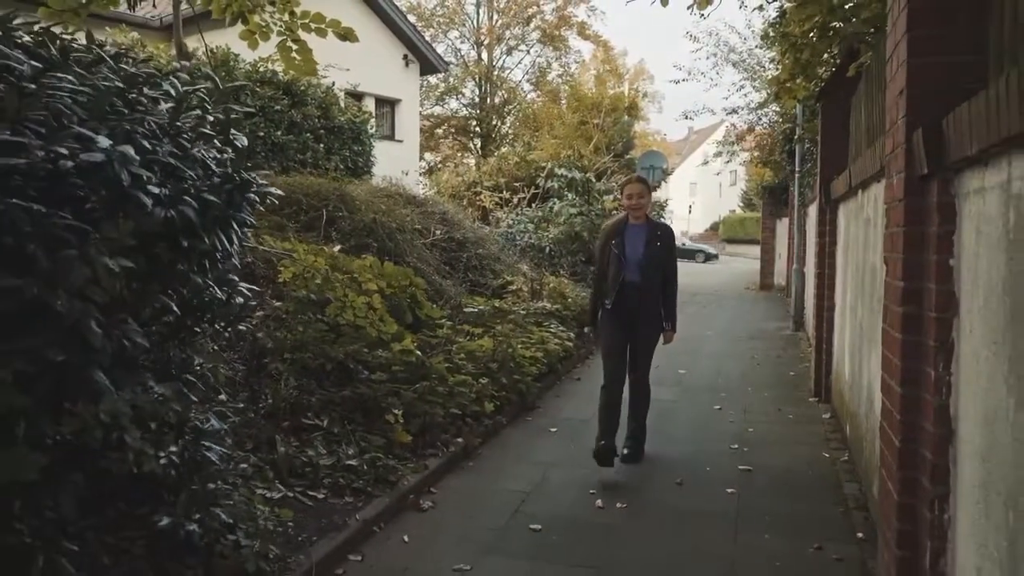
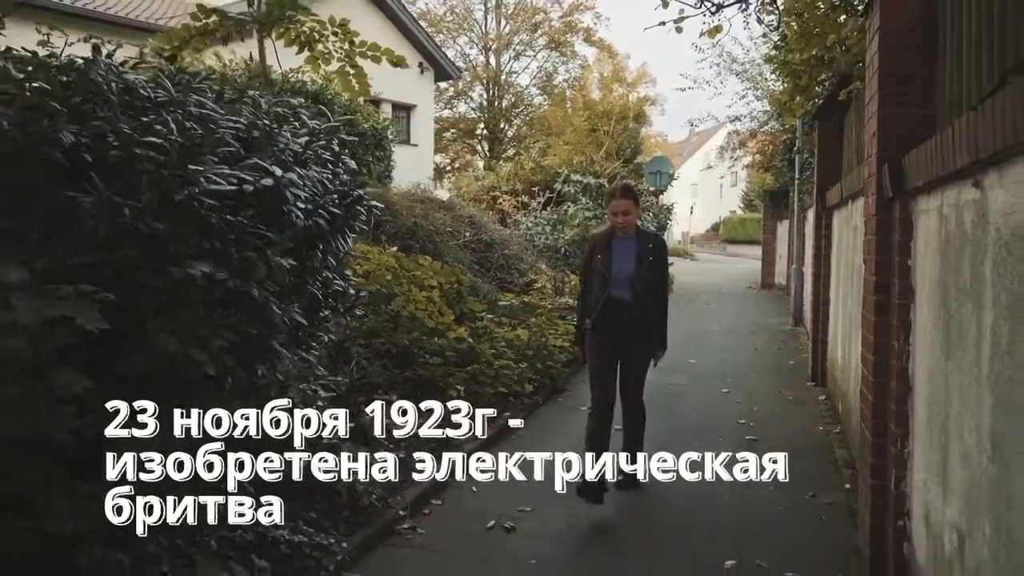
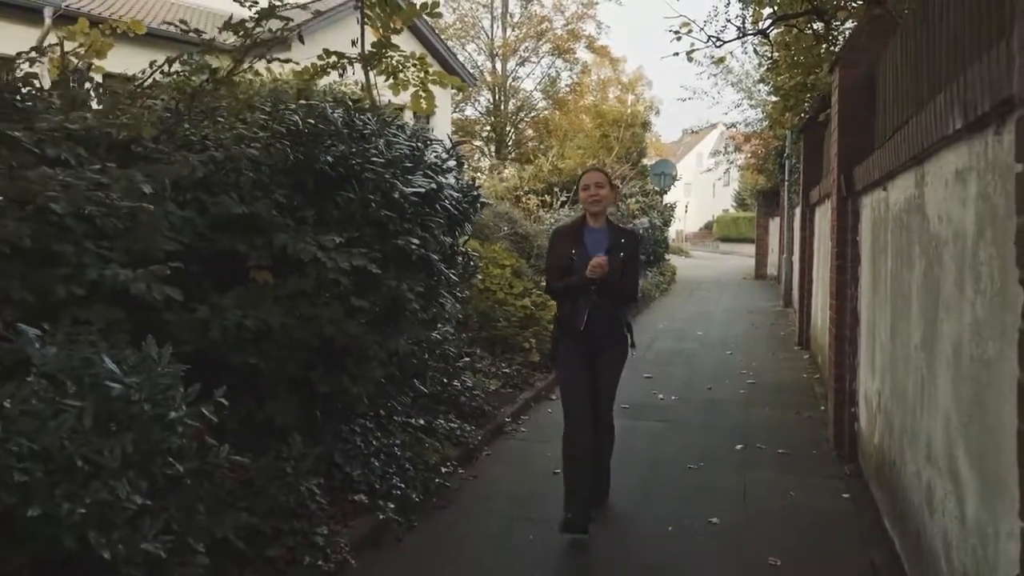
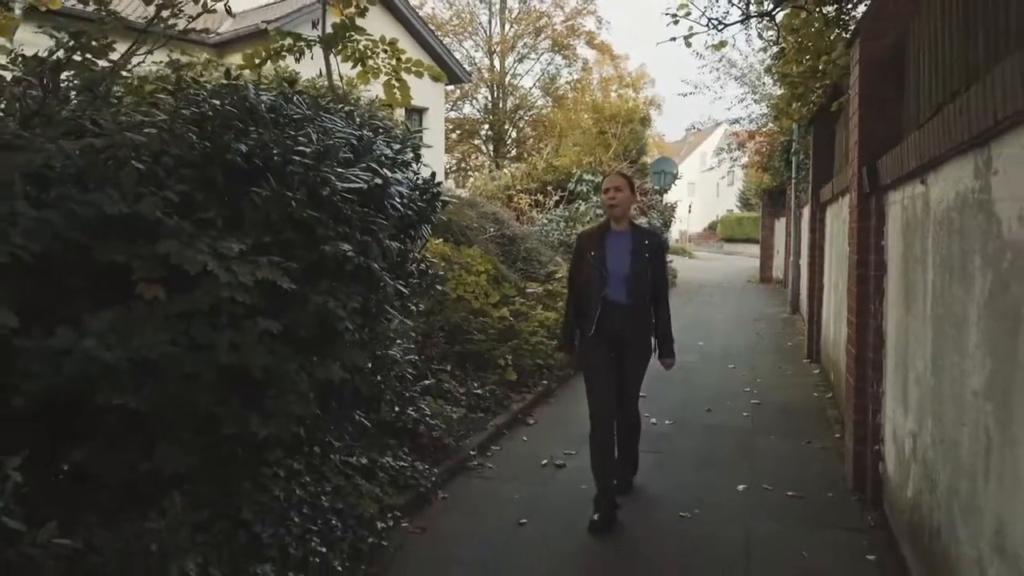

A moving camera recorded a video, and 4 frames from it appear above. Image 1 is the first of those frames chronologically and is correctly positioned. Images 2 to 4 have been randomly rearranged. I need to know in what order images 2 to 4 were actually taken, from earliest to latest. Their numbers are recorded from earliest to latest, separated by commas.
2, 4, 3
